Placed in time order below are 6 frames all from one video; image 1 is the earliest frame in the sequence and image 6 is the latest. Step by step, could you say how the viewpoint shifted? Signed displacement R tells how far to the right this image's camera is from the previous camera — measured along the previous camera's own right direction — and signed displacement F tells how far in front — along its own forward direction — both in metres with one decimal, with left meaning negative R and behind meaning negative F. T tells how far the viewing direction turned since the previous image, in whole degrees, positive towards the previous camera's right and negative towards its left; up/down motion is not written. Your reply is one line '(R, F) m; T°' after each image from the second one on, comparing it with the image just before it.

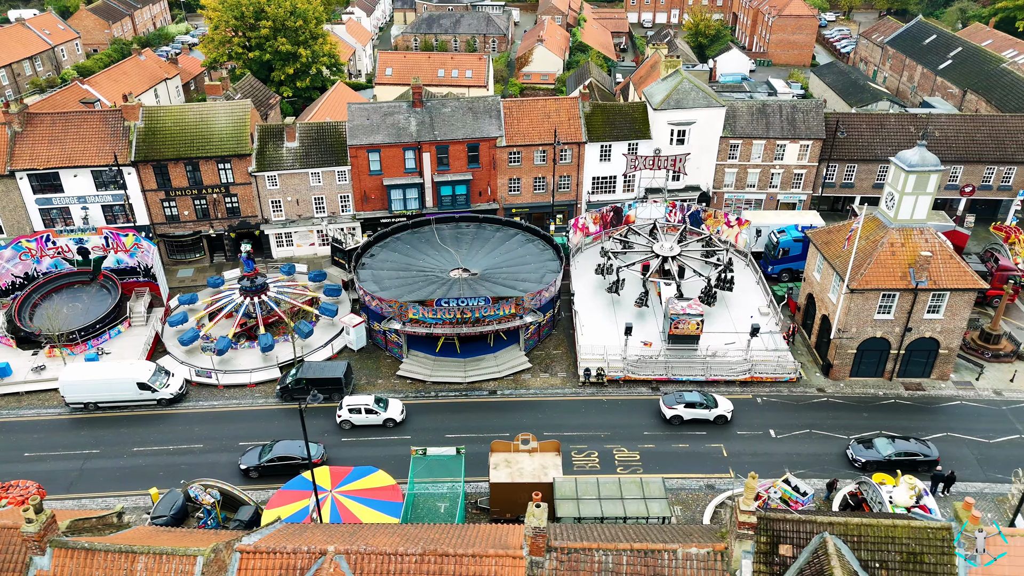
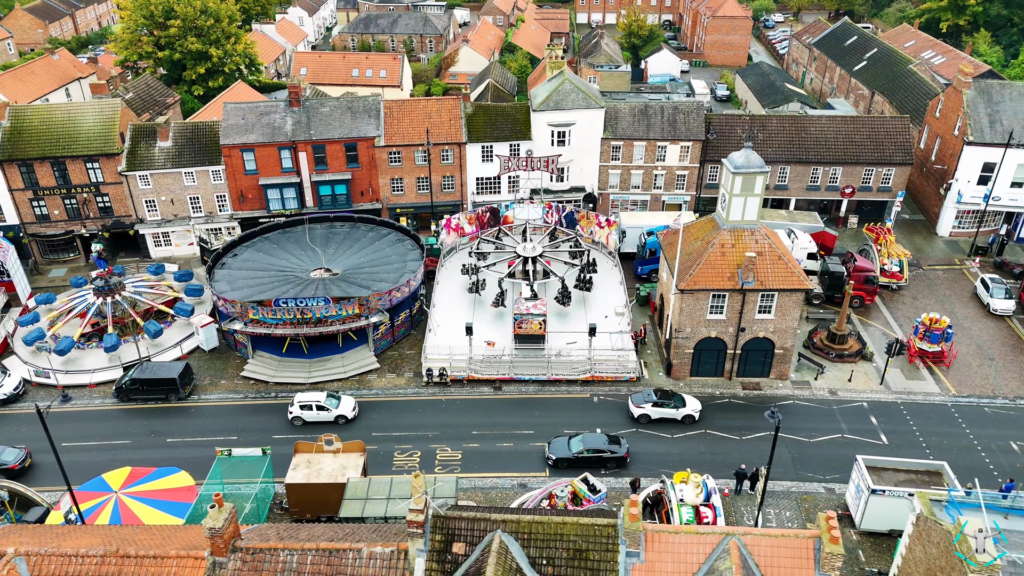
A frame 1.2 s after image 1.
(+8.9, -0.1) m; +1°
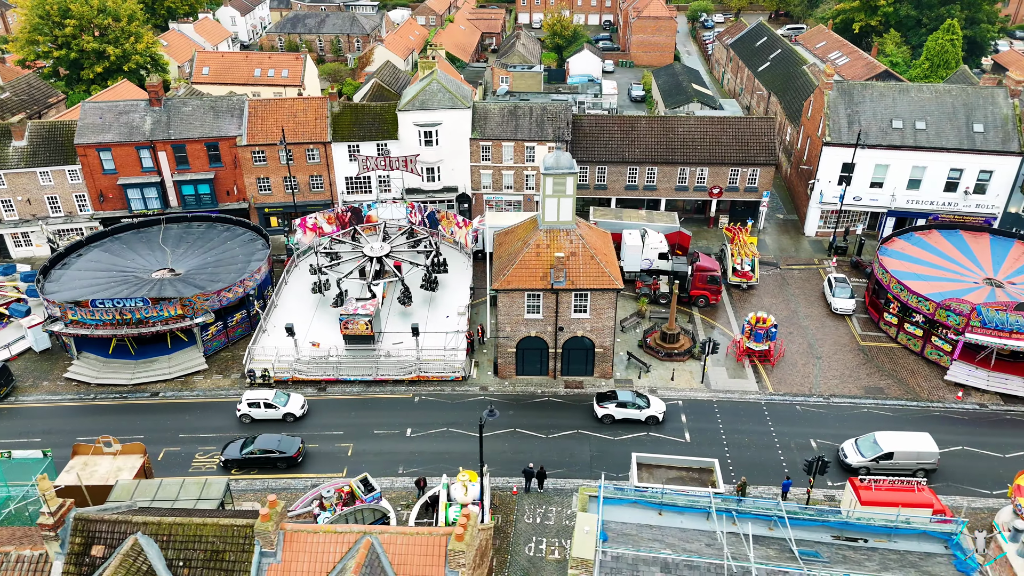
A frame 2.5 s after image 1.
(+9.8, -0.1) m; +1°
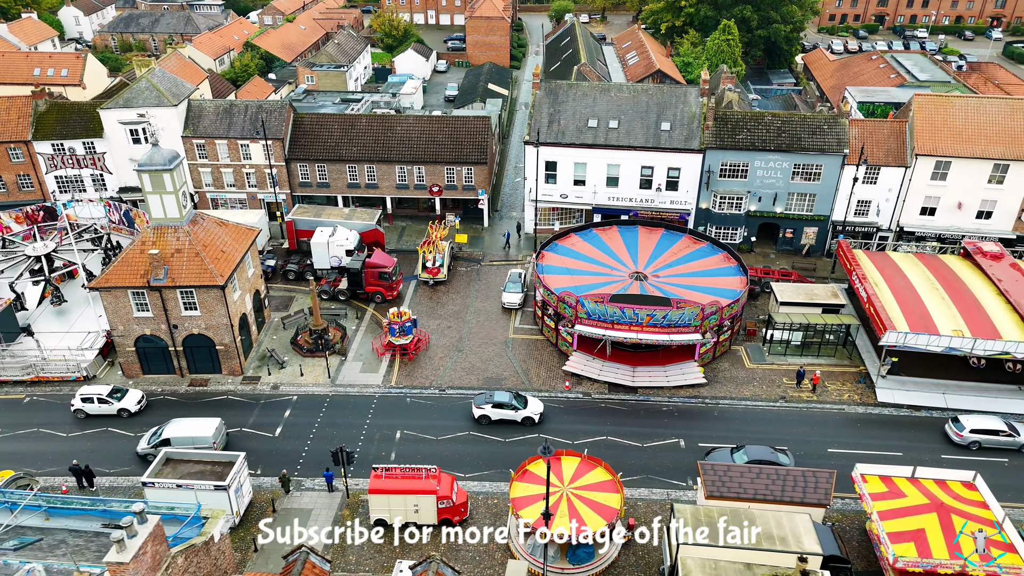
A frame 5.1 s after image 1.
(+20.5, -0.9) m; +3°
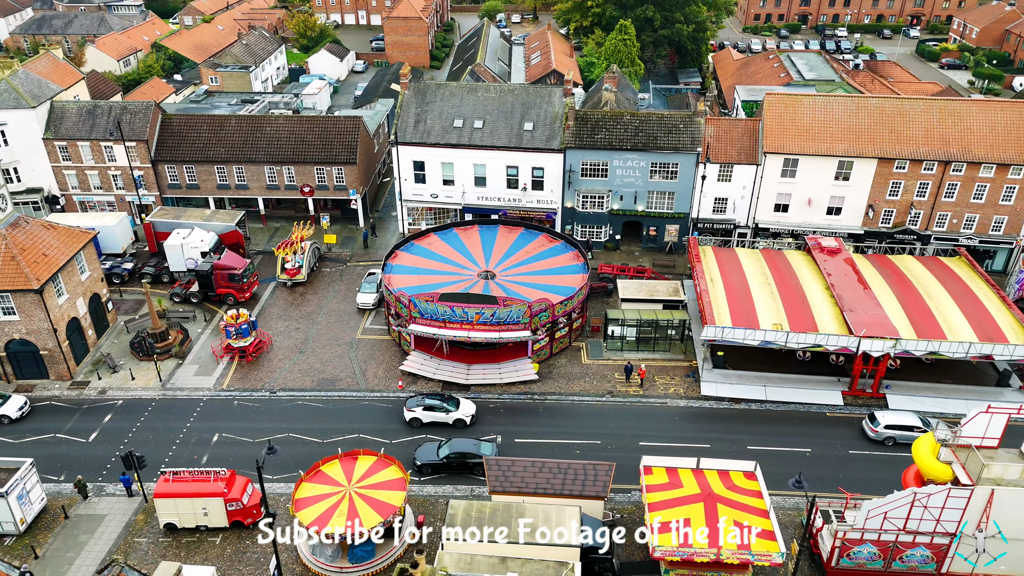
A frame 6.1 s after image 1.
(+8.6, -0.3) m; +2°
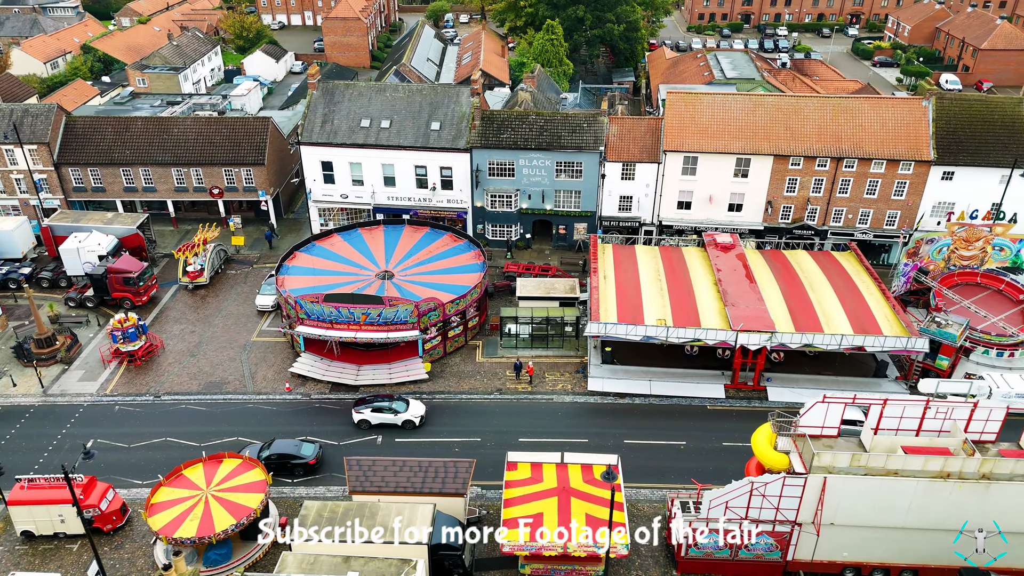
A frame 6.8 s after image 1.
(+5.3, -0.2) m; +2°
